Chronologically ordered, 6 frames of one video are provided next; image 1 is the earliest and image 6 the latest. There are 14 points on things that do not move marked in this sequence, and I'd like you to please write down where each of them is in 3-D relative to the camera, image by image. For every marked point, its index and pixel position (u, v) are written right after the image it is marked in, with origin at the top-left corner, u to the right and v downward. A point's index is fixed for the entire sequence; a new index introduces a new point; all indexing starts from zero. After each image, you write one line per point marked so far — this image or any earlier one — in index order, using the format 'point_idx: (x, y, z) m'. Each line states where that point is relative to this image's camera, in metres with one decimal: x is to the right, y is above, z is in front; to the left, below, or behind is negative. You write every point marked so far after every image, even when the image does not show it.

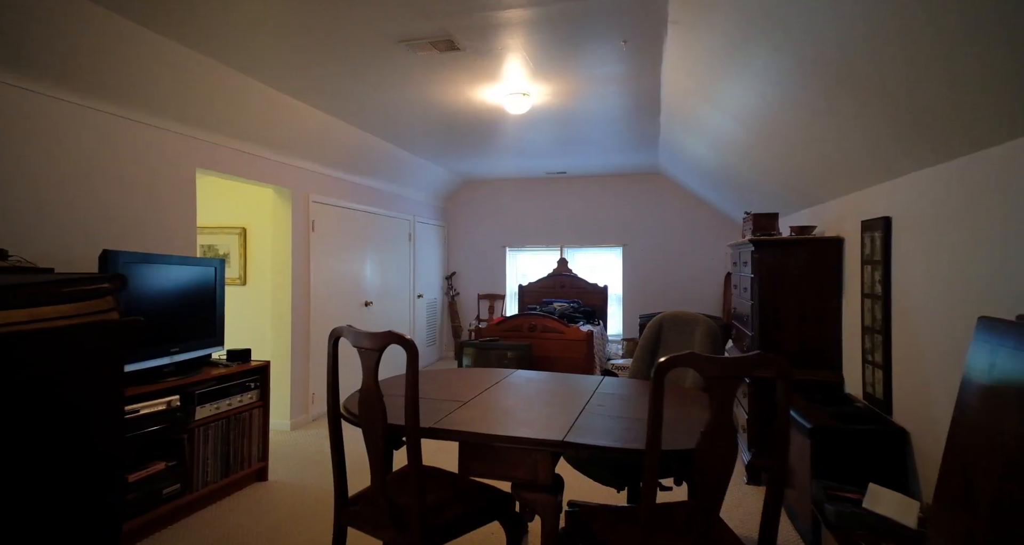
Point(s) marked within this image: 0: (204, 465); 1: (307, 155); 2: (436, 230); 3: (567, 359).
0: (-1.4, -0.9, +2.3) m
1: (-1.6, +0.9, +3.9) m
2: (-1.0, +0.5, +6.3) m
3: (+0.5, -0.8, +4.6) m
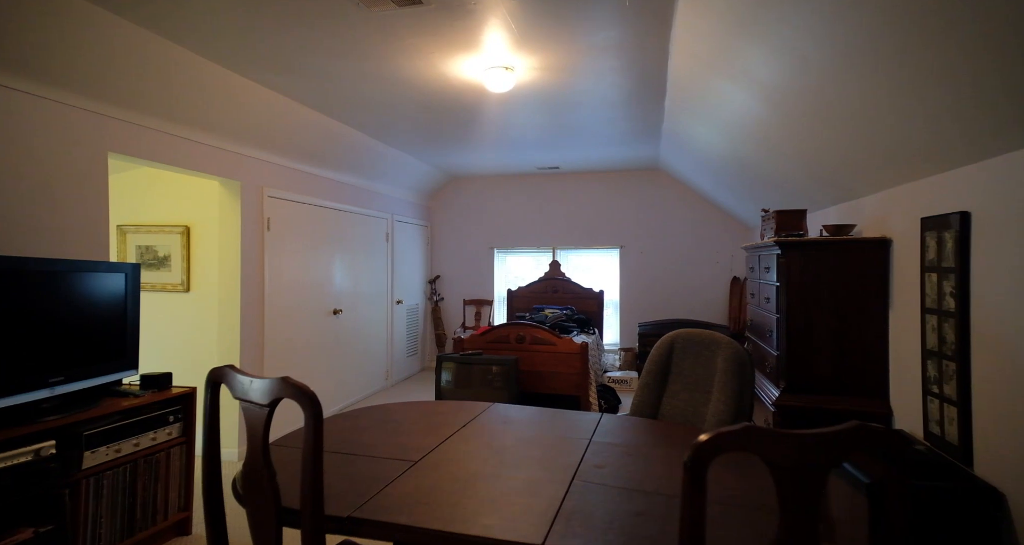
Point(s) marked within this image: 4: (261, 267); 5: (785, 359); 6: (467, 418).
0: (-1.5, -0.9, +1.8) m
1: (-1.7, +0.9, +3.4) m
2: (-1.1, +0.5, +5.8) m
3: (+0.4, -0.8, +4.1) m
4: (-1.7, 0.0, +3.4) m
5: (+1.3, -0.4, +2.4) m
6: (-0.2, -0.5, +1.8) m
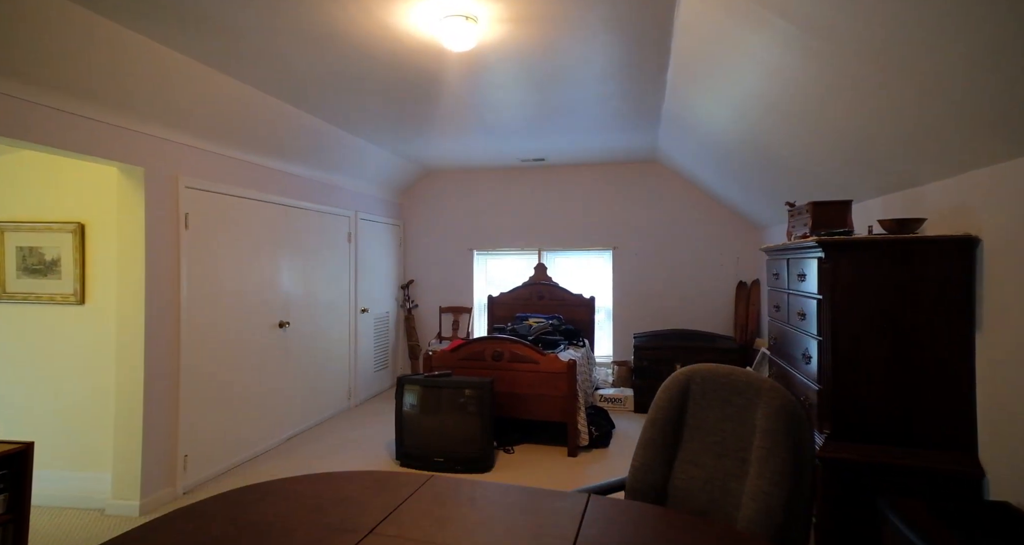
0: (-1.6, -1.0, +1.2) m
1: (-1.8, +0.8, +2.8) m
2: (-1.3, +0.5, +5.2) m
3: (+0.2, -0.9, +3.5) m
4: (-1.8, 0.0, +2.8) m
5: (+1.1, -0.4, +1.8) m
6: (-0.3, -0.5, +1.2) m
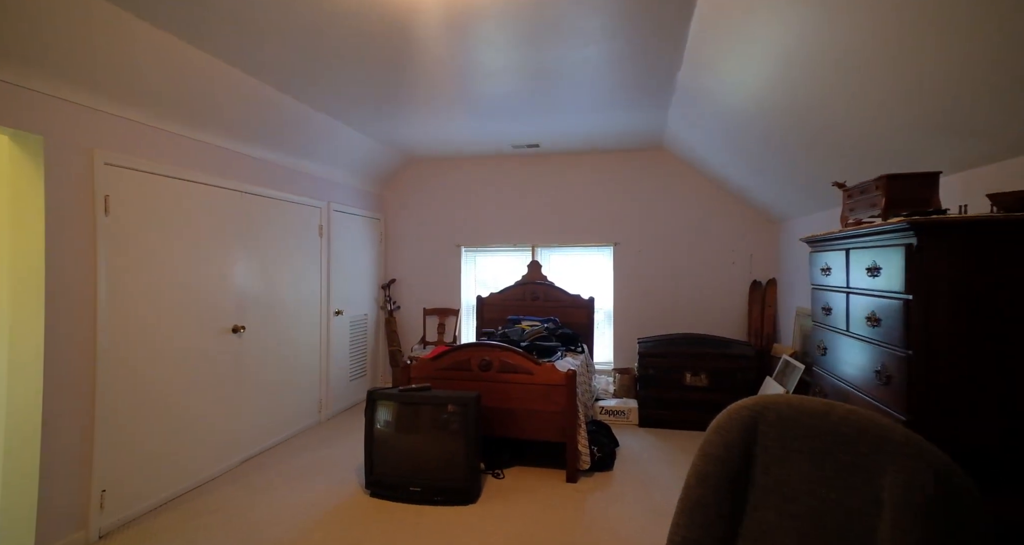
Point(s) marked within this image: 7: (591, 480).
0: (-1.7, -0.9, +0.7) m
1: (-1.9, +0.9, +2.3) m
2: (-1.4, +0.5, +4.8) m
3: (+0.1, -0.9, +3.1) m
4: (-1.9, 0.0, +2.3) m
5: (+1.1, -0.4, +1.4) m
6: (-0.3, -0.5, +0.7) m
7: (+0.5, -1.3, +3.1) m
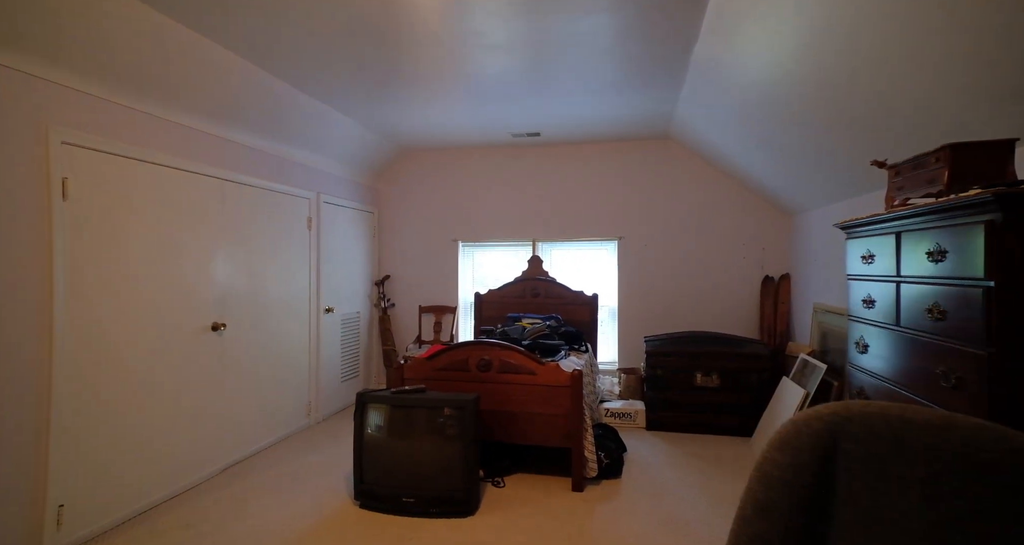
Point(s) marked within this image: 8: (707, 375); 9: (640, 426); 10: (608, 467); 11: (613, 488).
0: (-1.7, -0.9, +0.5) m
1: (-1.9, +0.9, +2.1) m
2: (-1.4, +0.5, +4.5) m
3: (+0.2, -0.8, +2.8) m
4: (-1.9, +0.1, +2.1) m
5: (+1.1, -0.4, +1.1) m
6: (-0.3, -0.5, +0.5) m
7: (+0.5, -1.2, +2.9) m
8: (+1.4, -0.8, +3.7) m
9: (+1.0, -1.2, +3.8) m
10: (+0.6, -1.2, +3.0) m
11: (+0.6, -1.2, +2.9) m
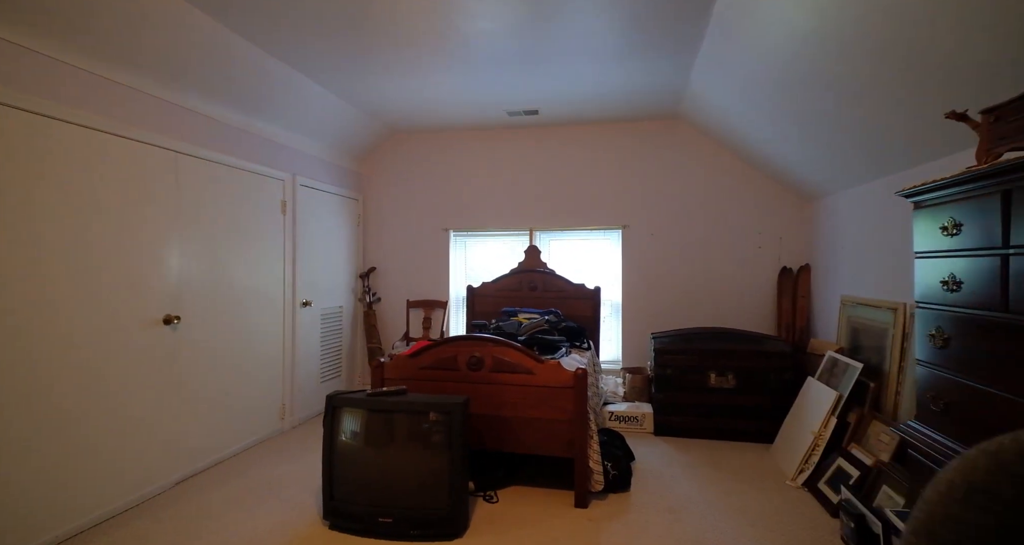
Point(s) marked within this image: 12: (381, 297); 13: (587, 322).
0: (-1.7, -0.8, +0.1) m
1: (-1.9, +1.0, +1.7) m
2: (-1.4, +0.6, +4.2) m
3: (+0.1, -0.7, +2.5) m
4: (-1.9, +0.1, +1.7) m
5: (+1.1, -0.3, +0.8) m
6: (-0.3, -0.4, +0.1) m
7: (+0.5, -1.2, +2.5) m
8: (+1.4, -0.7, +3.3) m
9: (+0.9, -1.1, +3.5) m
10: (+0.5, -1.1, +2.6) m
11: (+0.6, -1.2, +2.5) m
12: (-1.2, -0.2, +4.5) m
13: (+0.6, -0.4, +4.0) m
